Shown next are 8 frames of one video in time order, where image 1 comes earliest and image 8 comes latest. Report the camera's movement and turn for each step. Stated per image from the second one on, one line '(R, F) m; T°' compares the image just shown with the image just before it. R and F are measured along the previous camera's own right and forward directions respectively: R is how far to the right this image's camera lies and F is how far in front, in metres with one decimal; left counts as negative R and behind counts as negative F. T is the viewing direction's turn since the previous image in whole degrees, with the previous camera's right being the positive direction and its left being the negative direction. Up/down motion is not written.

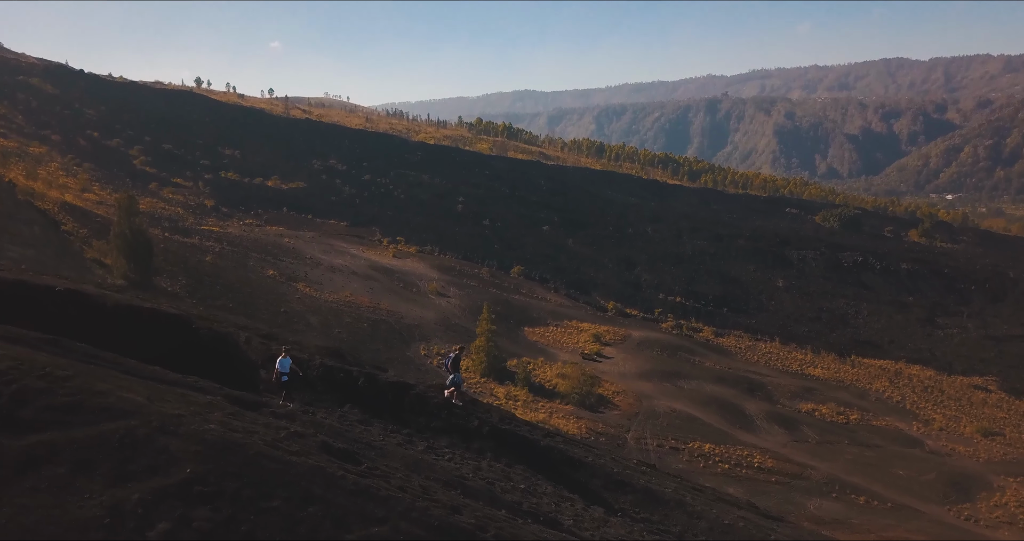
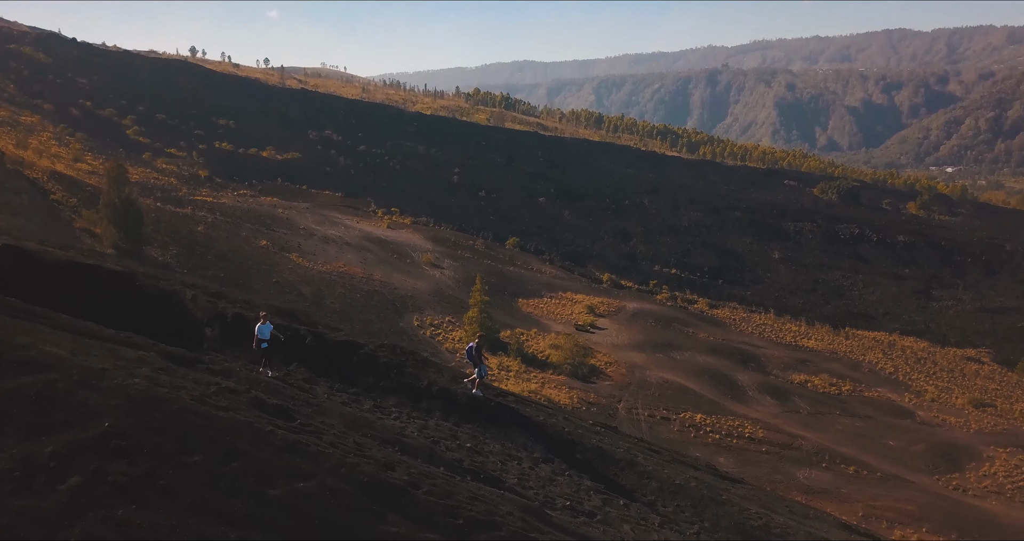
(+0.3, +0.1) m; 0°
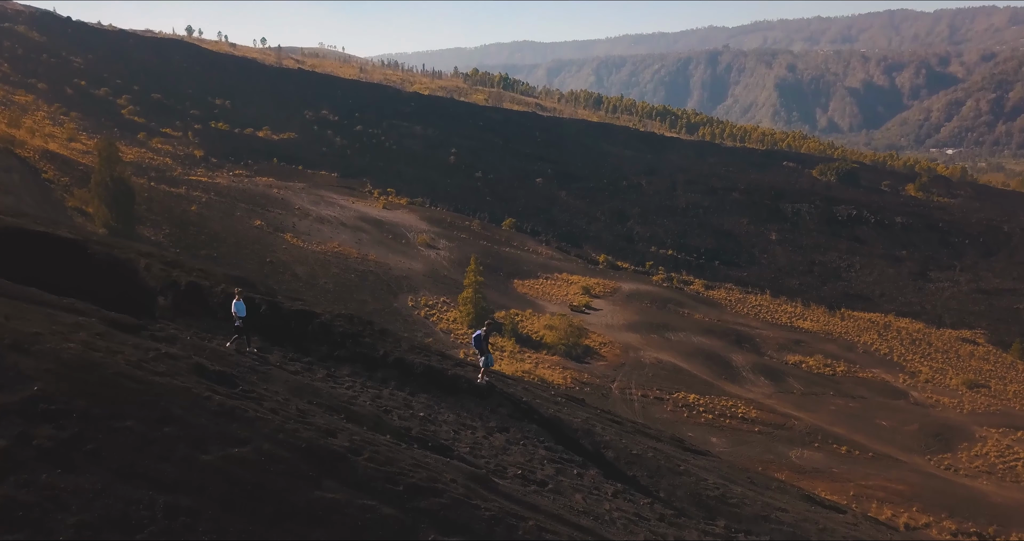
(+0.2, +0.1) m; 0°
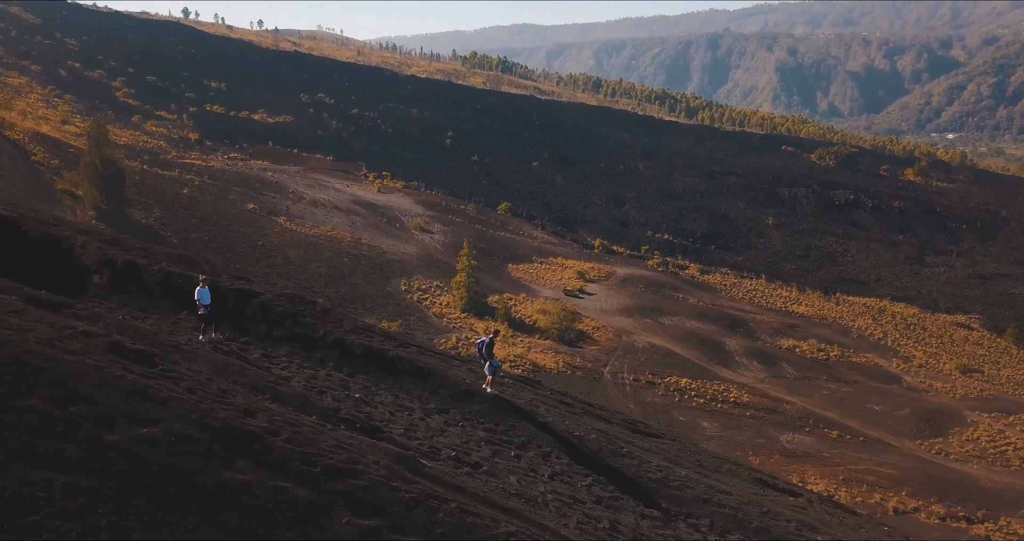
(+0.3, +0.1) m; 0°
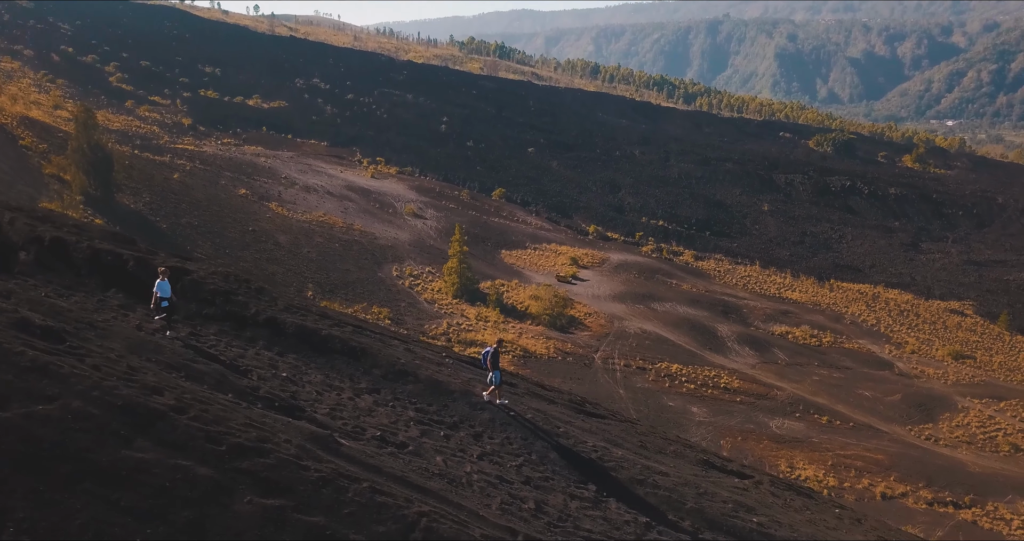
(+0.3, +0.1) m; 0°
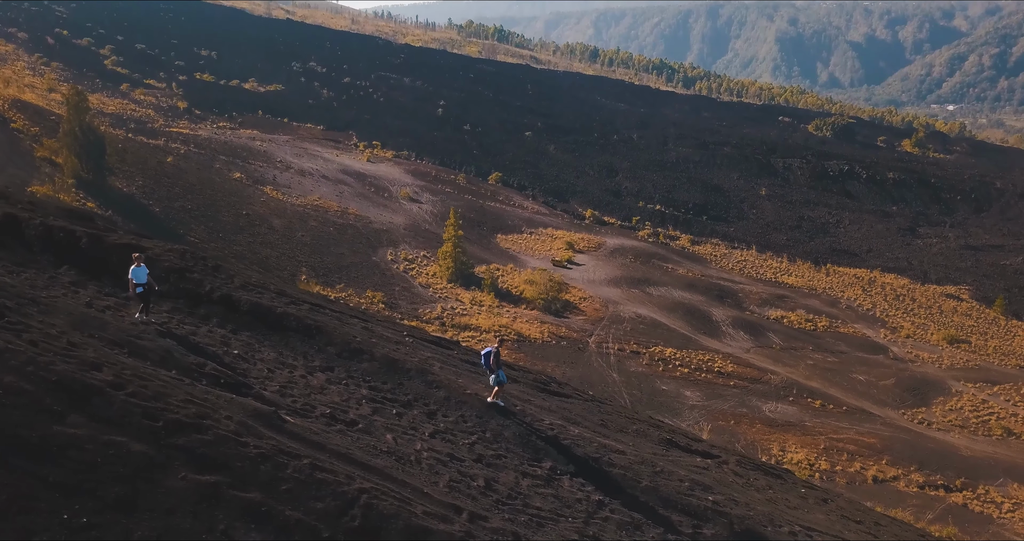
(+0.2, 0.0) m; 0°
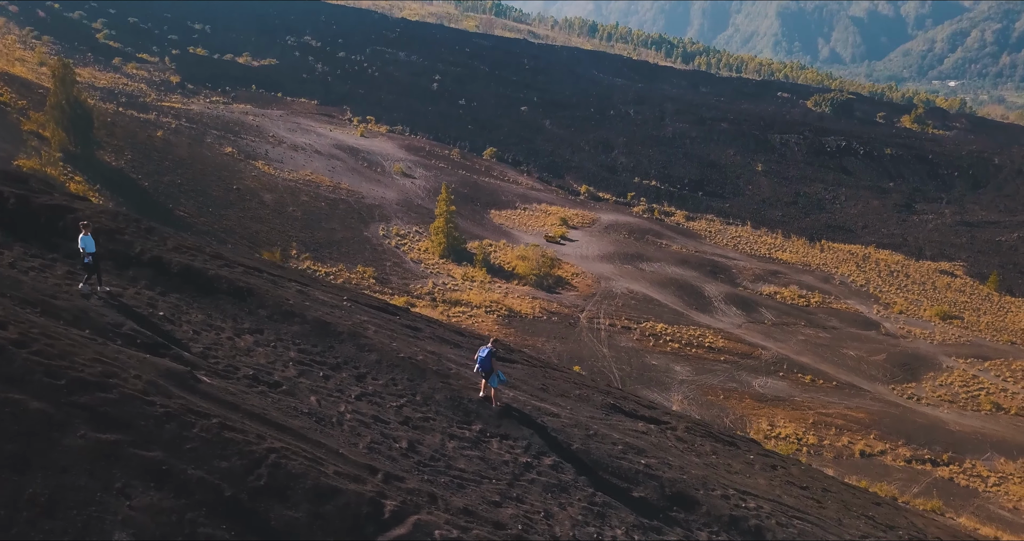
(+0.3, +0.1) m; 0°
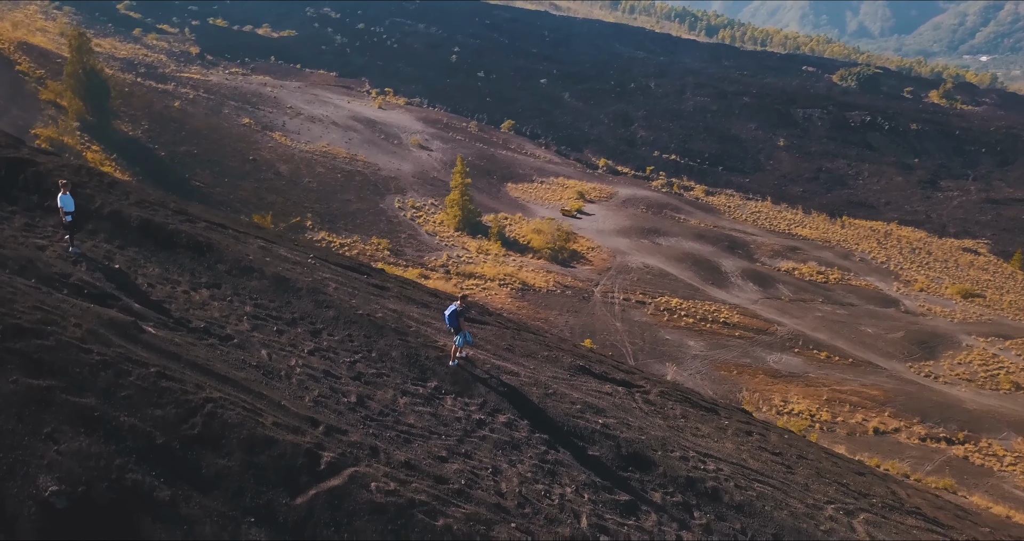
(+0.3, +0.1) m; -2°
